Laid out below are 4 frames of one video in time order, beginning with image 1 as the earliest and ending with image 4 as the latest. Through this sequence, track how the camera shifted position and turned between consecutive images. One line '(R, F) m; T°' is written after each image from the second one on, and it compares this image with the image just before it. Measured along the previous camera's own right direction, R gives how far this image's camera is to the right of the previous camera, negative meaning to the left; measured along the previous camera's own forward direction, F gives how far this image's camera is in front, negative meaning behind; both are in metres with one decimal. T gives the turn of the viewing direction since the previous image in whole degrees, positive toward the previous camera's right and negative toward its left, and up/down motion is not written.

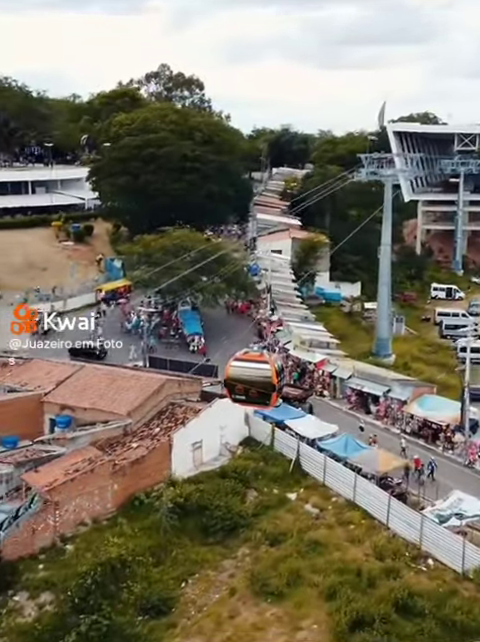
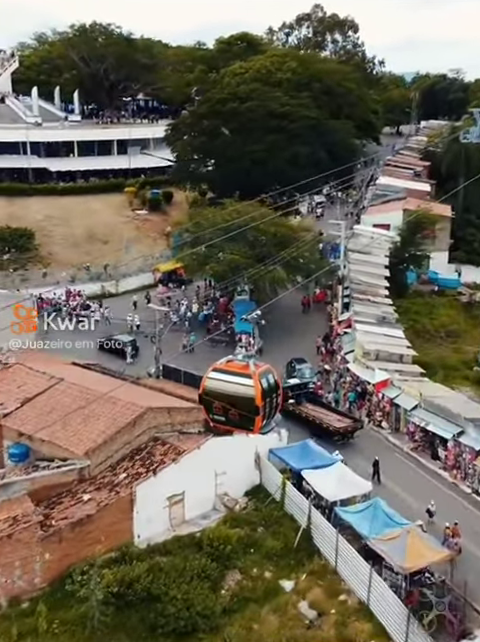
(+5.2, +8.9) m; -12°
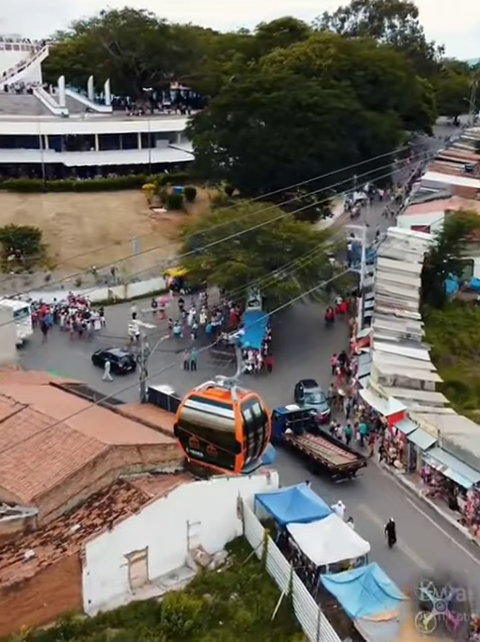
(+2.3, +3.8) m; -4°
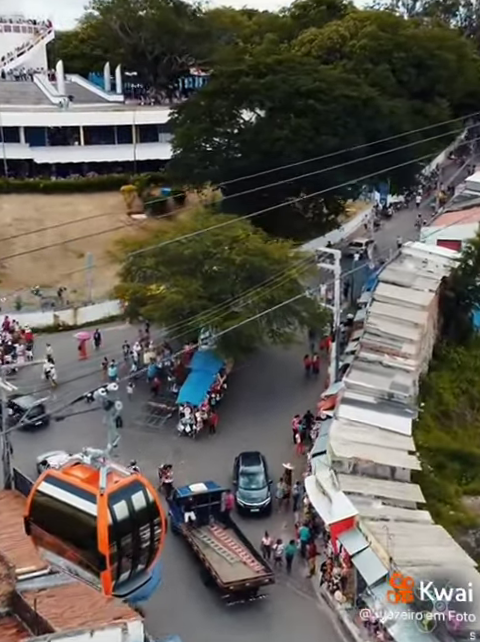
(+4.7, +7.7) m; -6°
